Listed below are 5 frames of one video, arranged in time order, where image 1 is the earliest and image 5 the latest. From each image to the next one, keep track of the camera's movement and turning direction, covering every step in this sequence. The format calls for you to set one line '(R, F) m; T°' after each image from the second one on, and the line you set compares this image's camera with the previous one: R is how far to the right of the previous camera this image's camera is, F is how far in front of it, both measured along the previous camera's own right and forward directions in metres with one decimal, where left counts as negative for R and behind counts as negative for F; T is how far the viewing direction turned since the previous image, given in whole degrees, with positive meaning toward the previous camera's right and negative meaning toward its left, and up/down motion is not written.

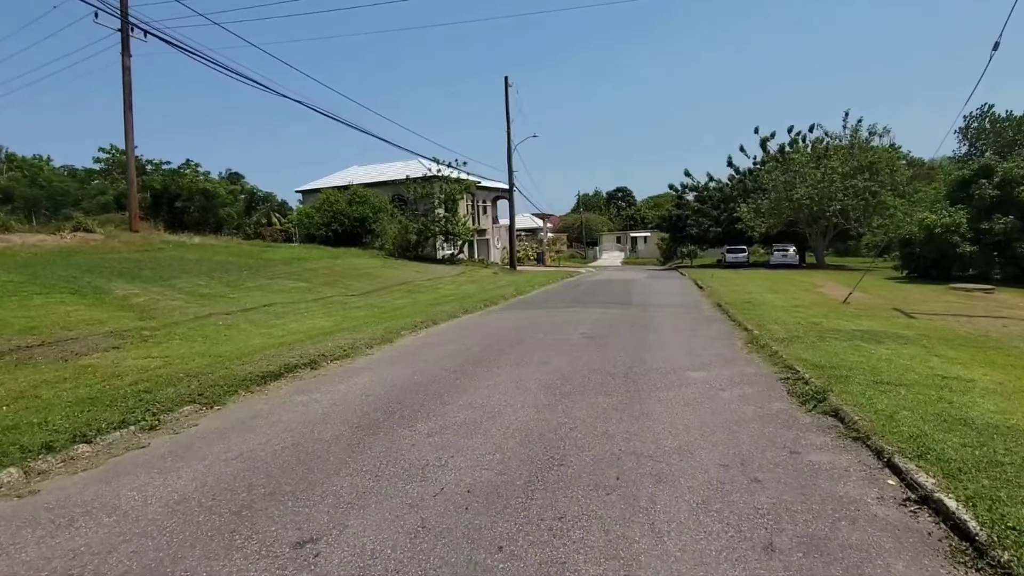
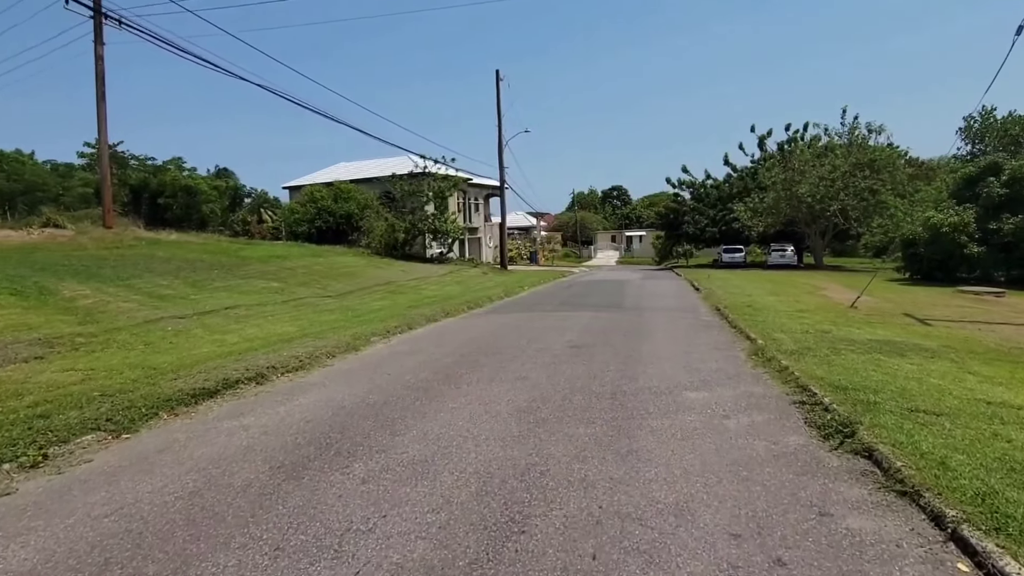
(+0.3, +1.2) m; 0°
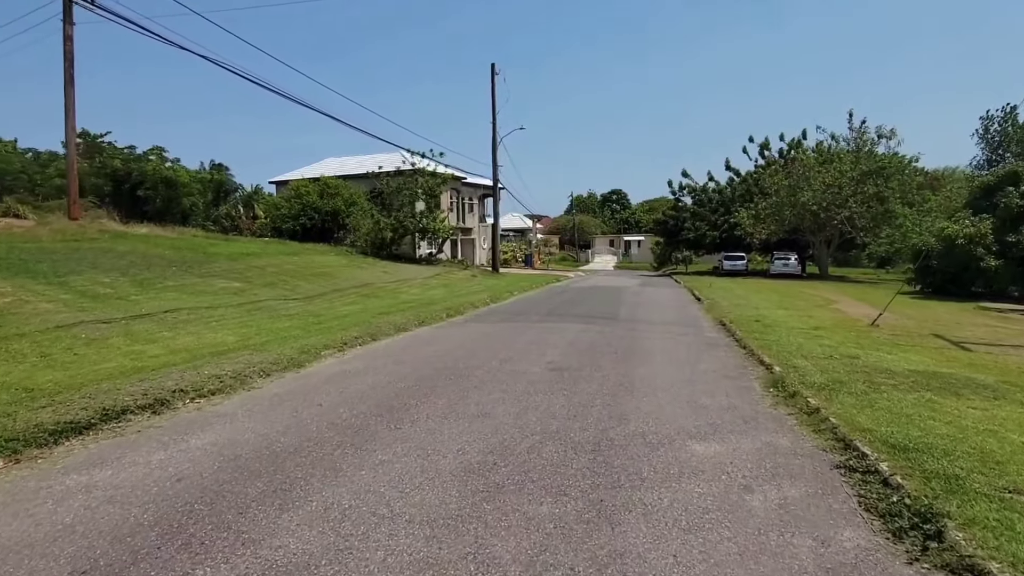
(+0.3, +1.8) m; 0°
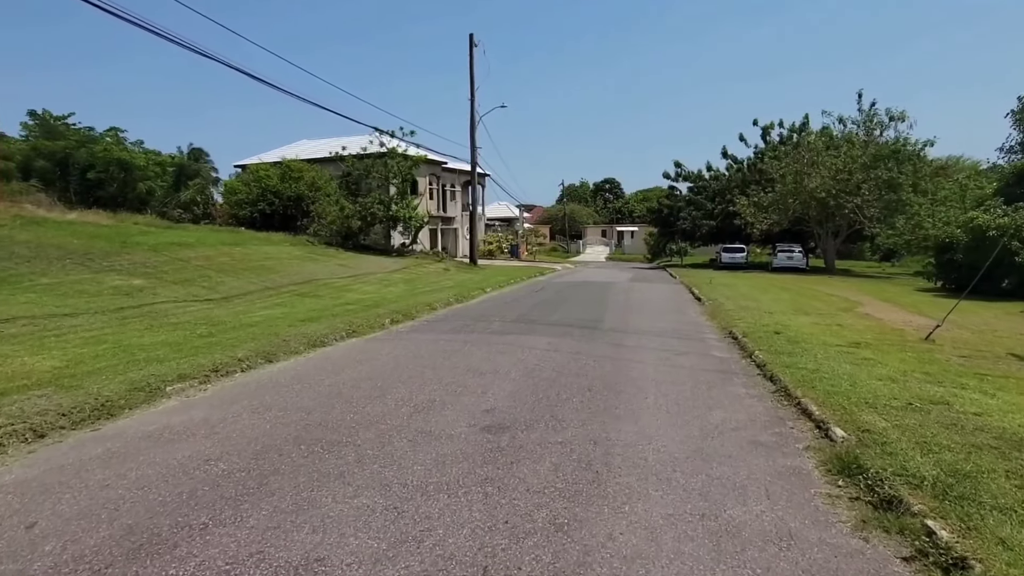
(+0.7, +3.4) m; 0°
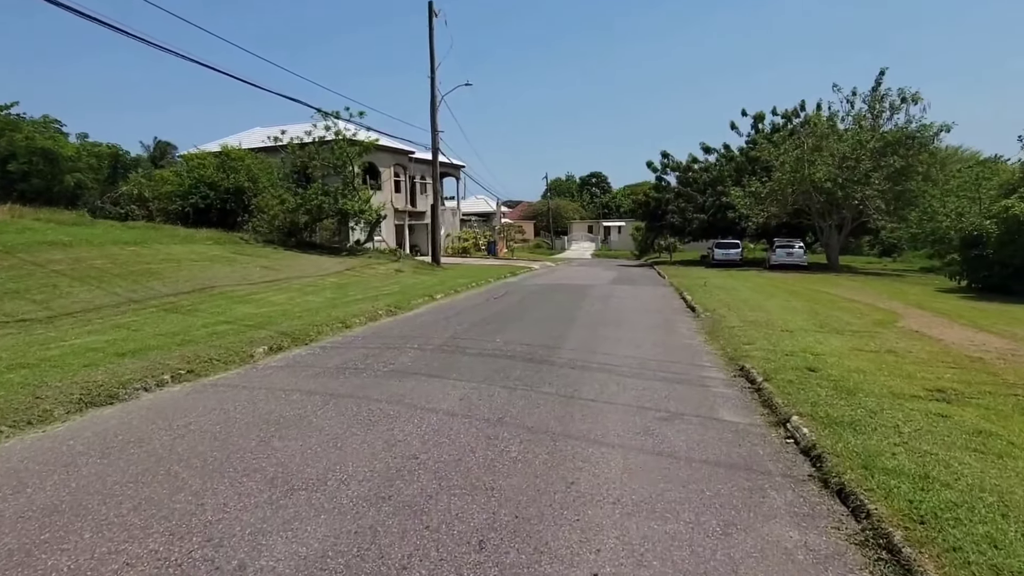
(+0.9, +4.0) m; +1°
